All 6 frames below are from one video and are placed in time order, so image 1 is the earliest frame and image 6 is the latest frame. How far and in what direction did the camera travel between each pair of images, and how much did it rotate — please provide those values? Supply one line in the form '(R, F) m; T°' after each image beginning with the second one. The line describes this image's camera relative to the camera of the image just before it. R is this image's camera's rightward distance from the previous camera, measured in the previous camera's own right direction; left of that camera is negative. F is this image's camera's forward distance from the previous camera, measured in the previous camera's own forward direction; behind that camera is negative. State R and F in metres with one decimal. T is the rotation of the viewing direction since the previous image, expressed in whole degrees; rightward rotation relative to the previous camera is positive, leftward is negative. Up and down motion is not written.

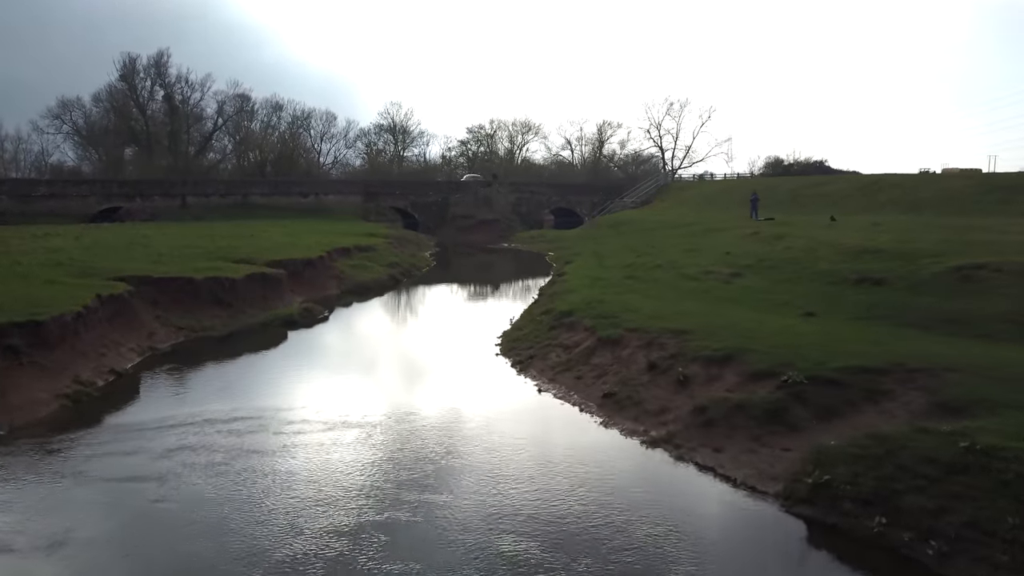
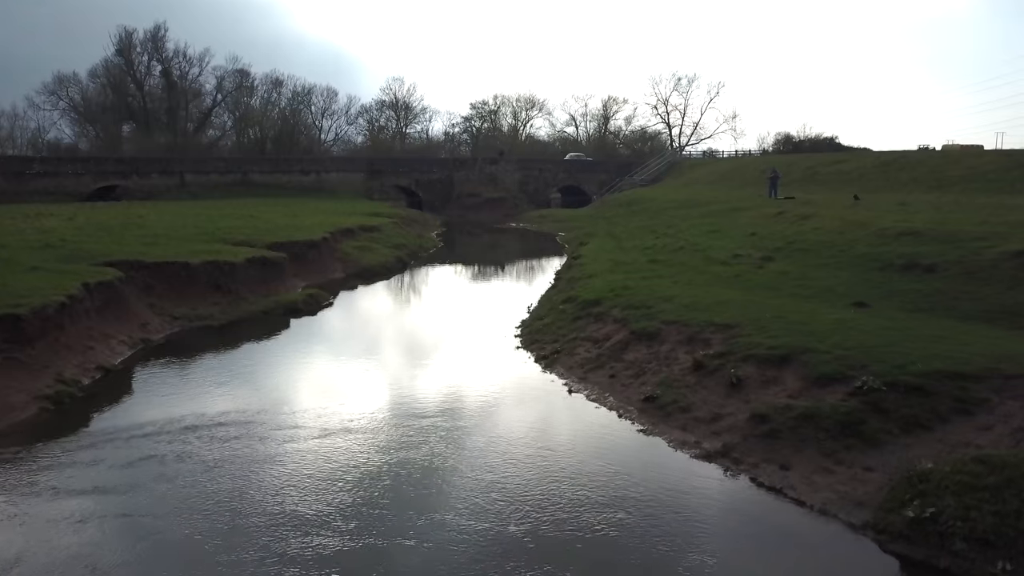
(-0.4, +1.3) m; 0°
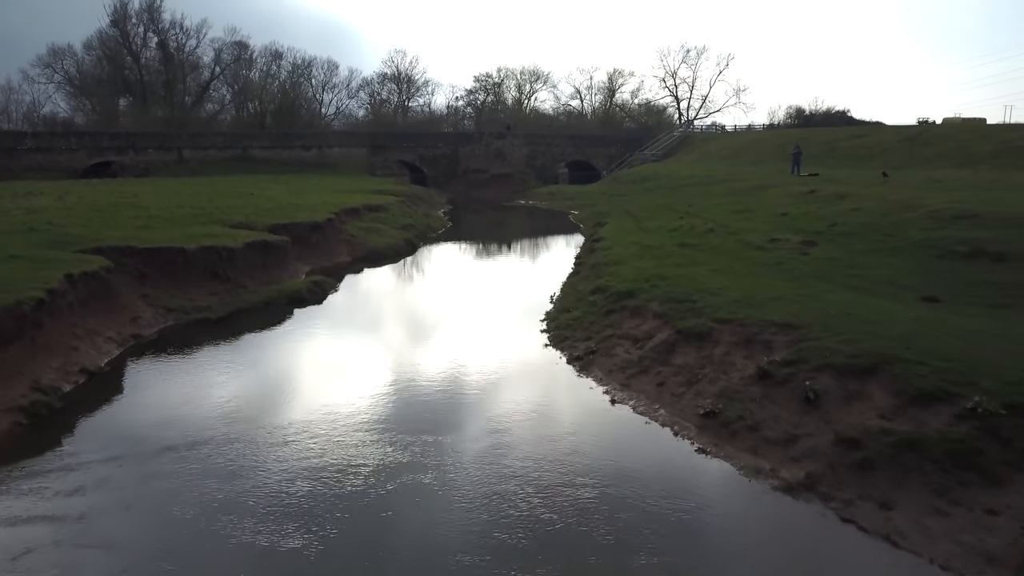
(-0.5, +1.5) m; 0°
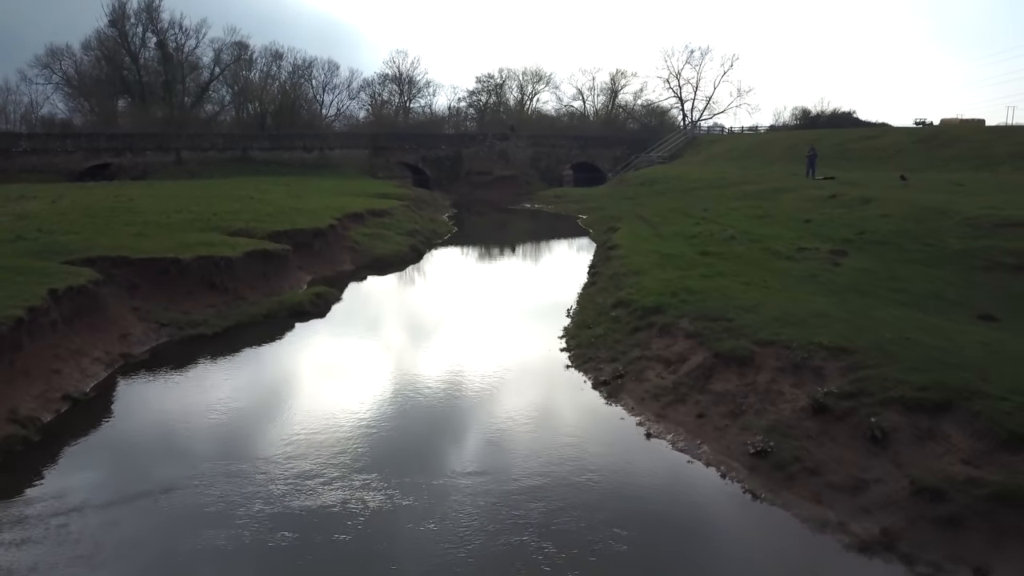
(-0.3, +1.0) m; 0°
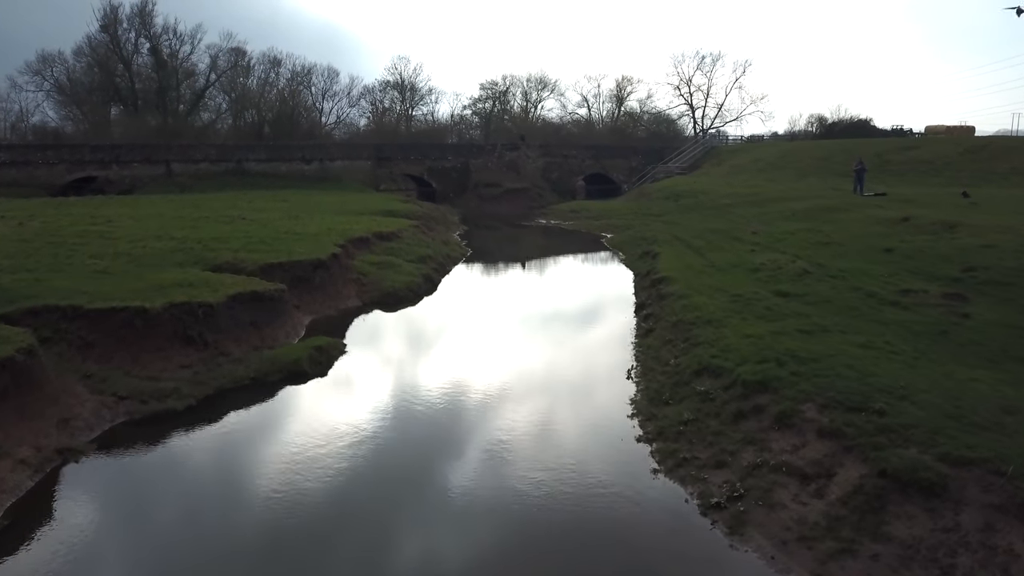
(-0.8, +3.3) m; 0°
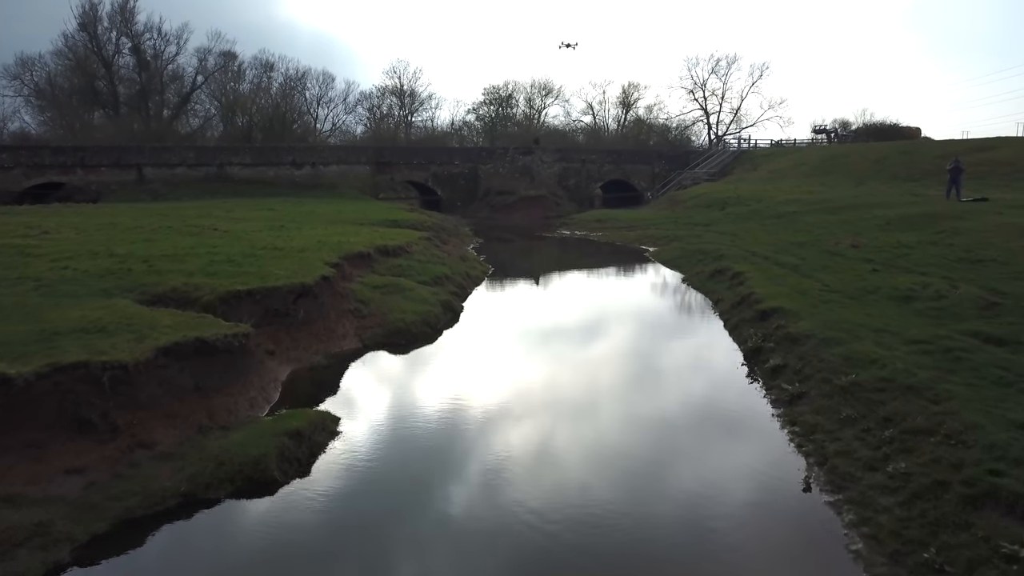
(-1.1, +5.4) m; 0°
